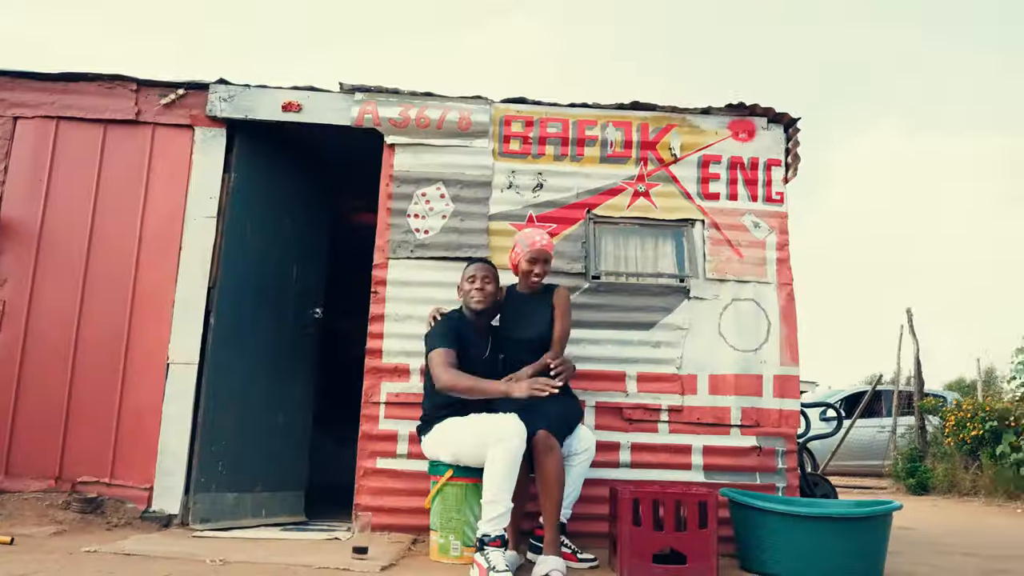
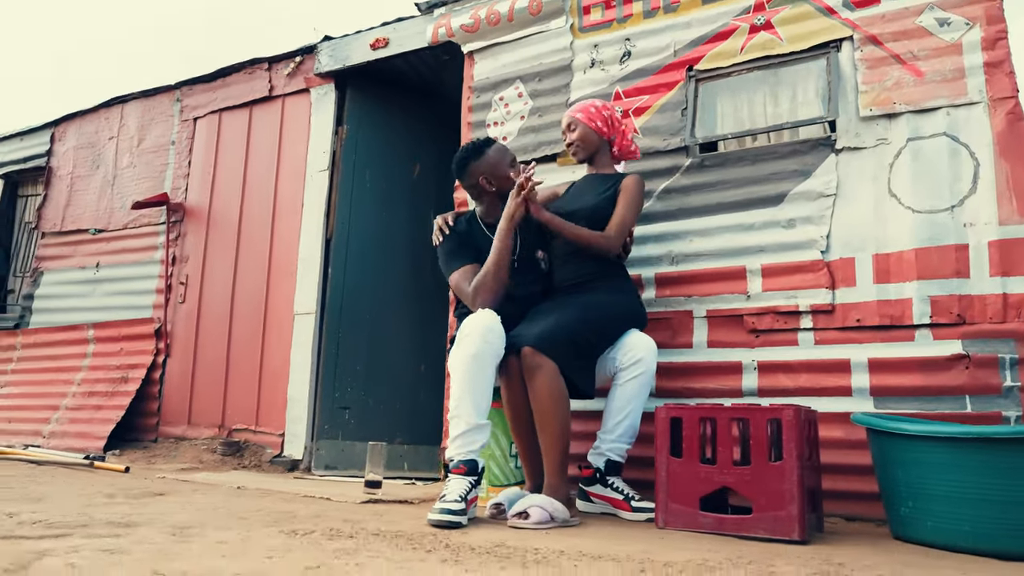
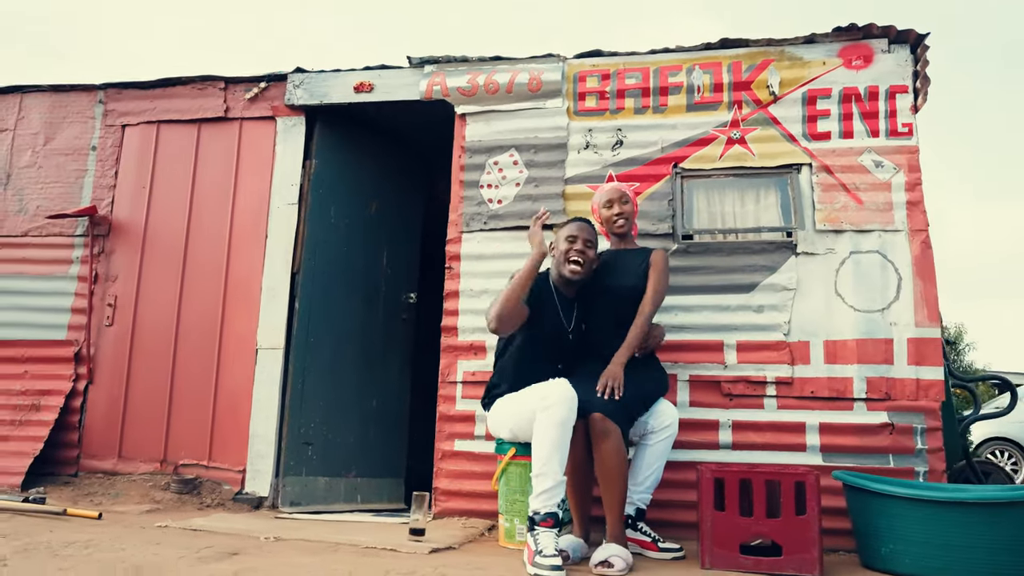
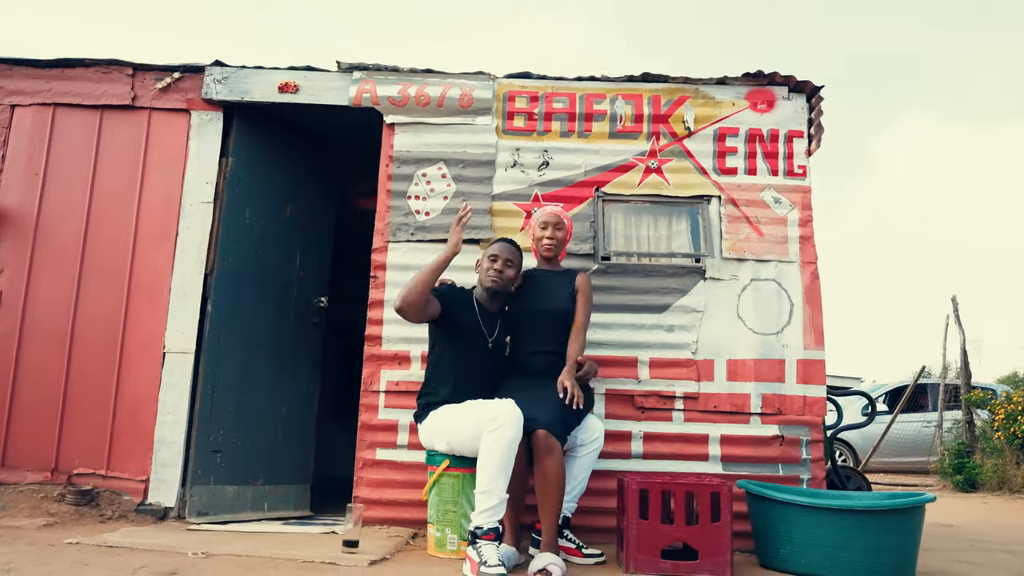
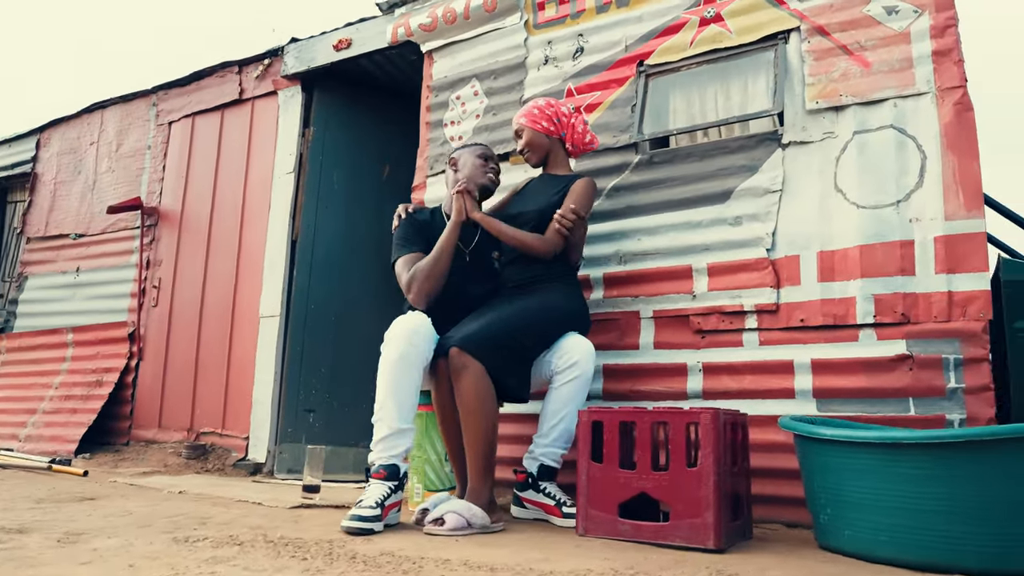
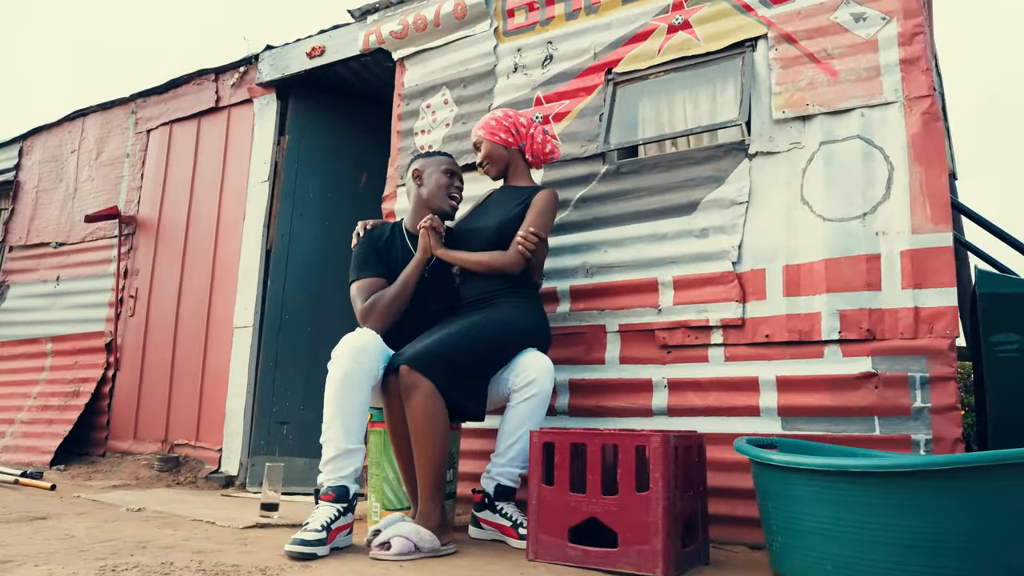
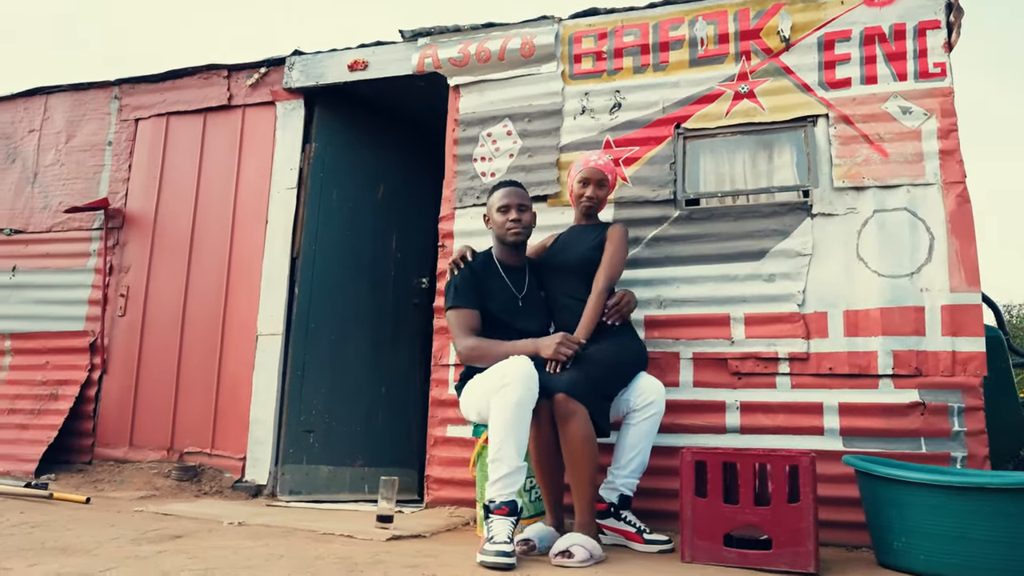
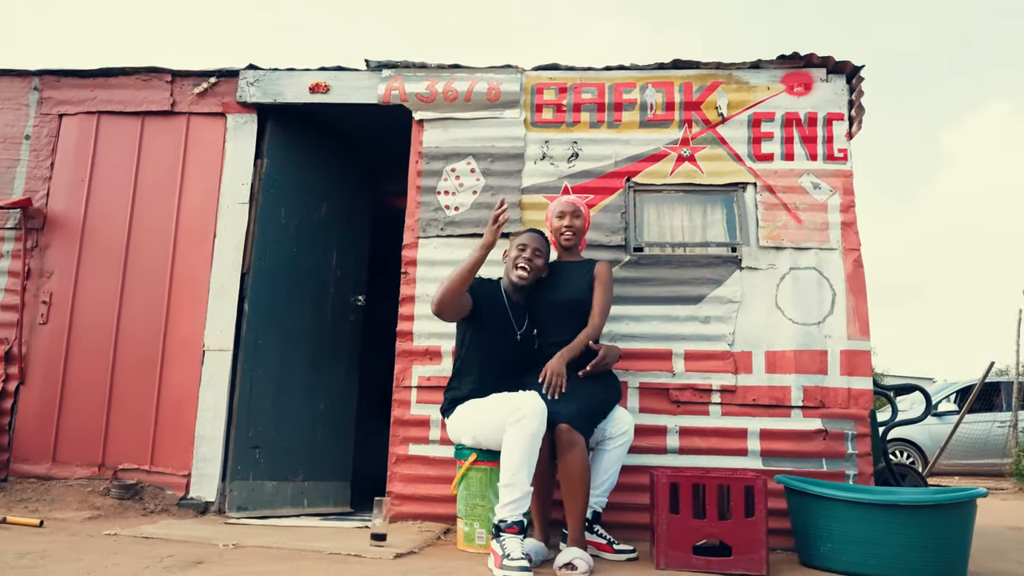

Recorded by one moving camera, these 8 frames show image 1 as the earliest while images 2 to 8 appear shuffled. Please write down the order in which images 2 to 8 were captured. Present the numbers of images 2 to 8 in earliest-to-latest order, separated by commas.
4, 8, 3, 7, 2, 5, 6
